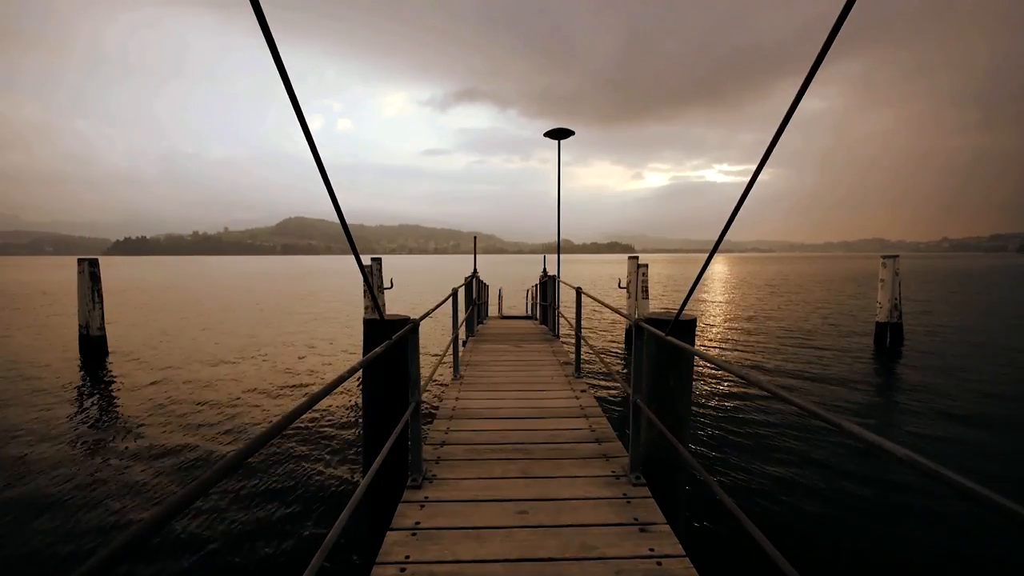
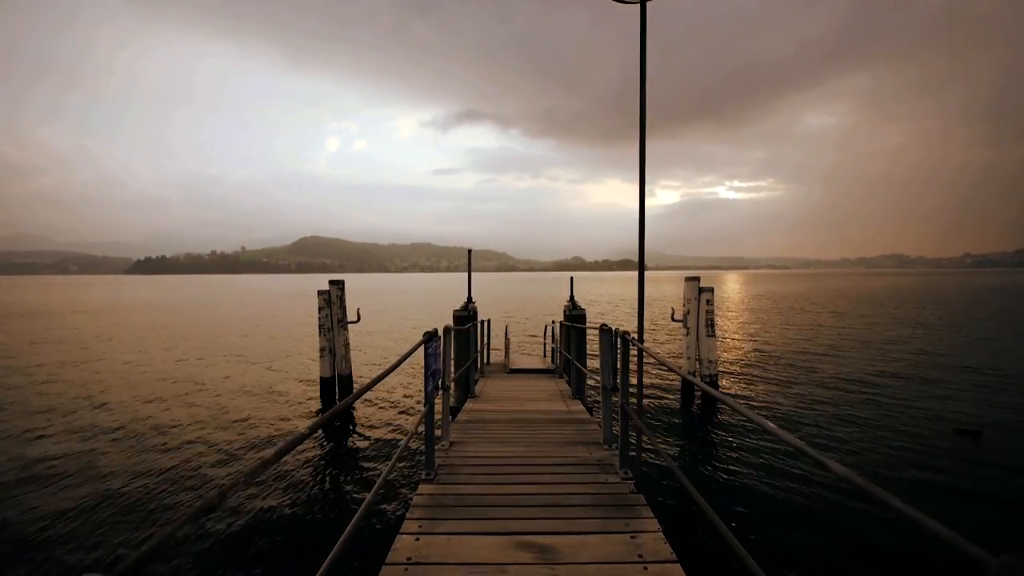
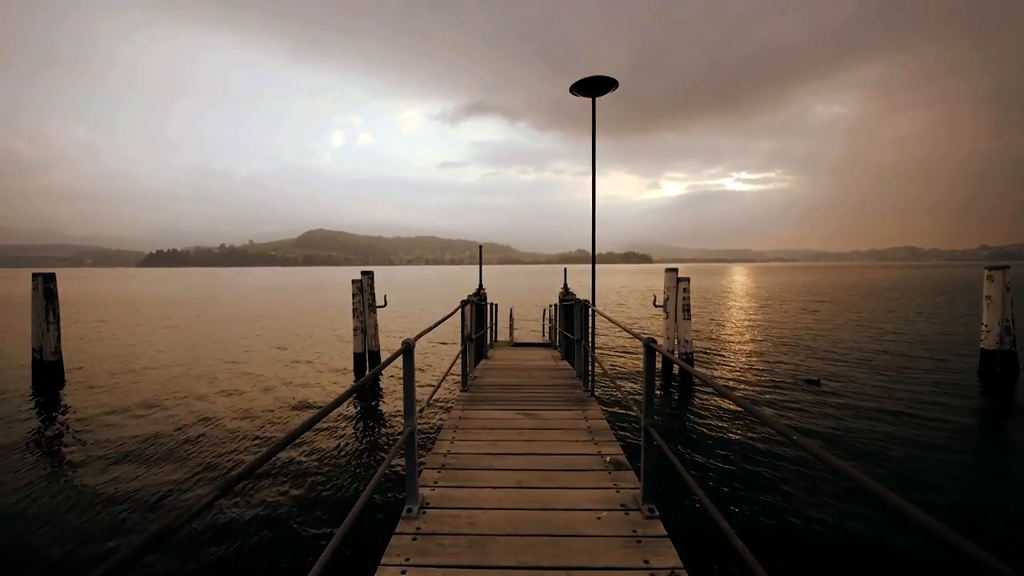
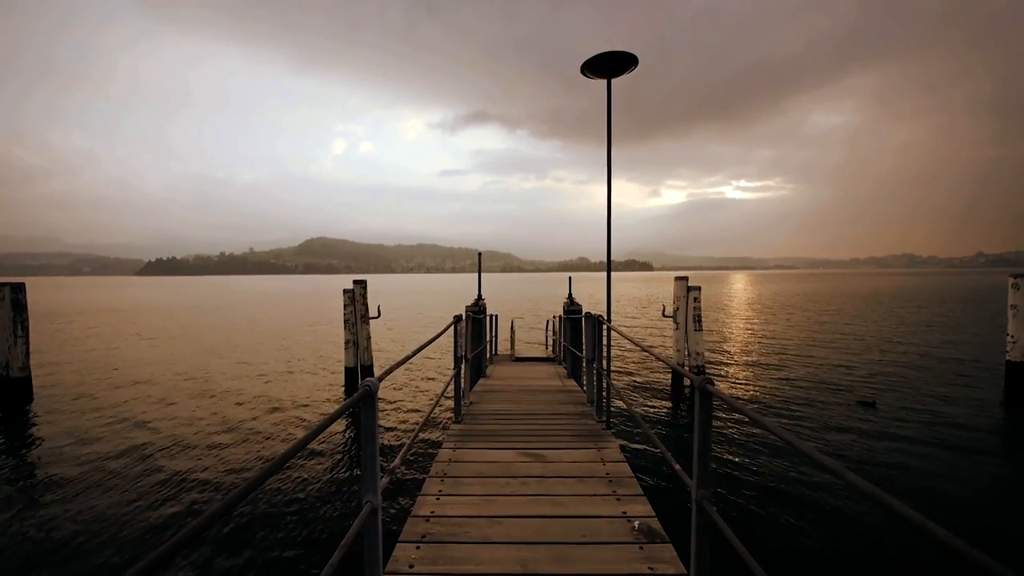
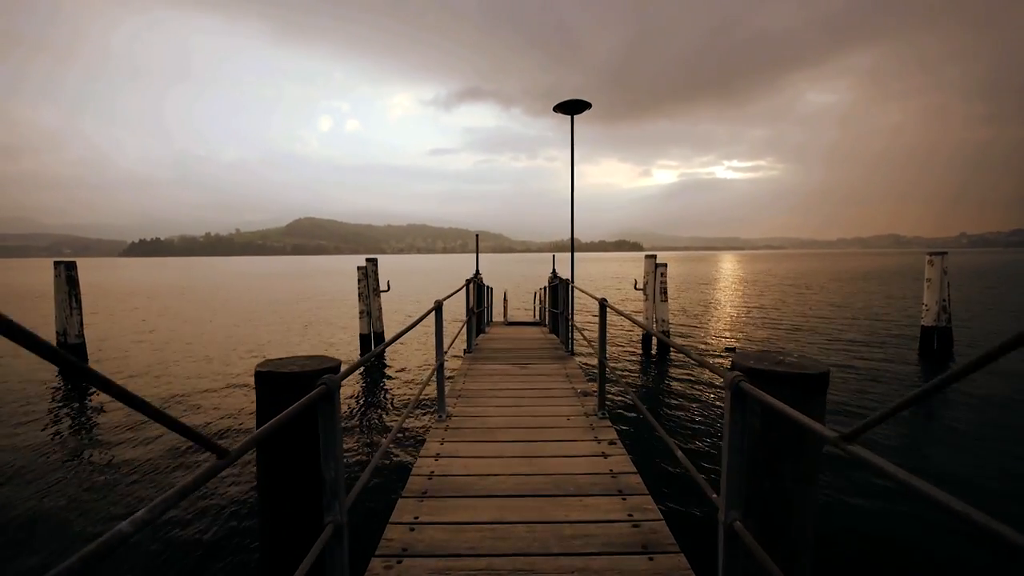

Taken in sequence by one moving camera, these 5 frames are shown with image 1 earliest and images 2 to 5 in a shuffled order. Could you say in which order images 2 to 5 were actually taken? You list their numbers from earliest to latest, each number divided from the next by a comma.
5, 3, 4, 2
